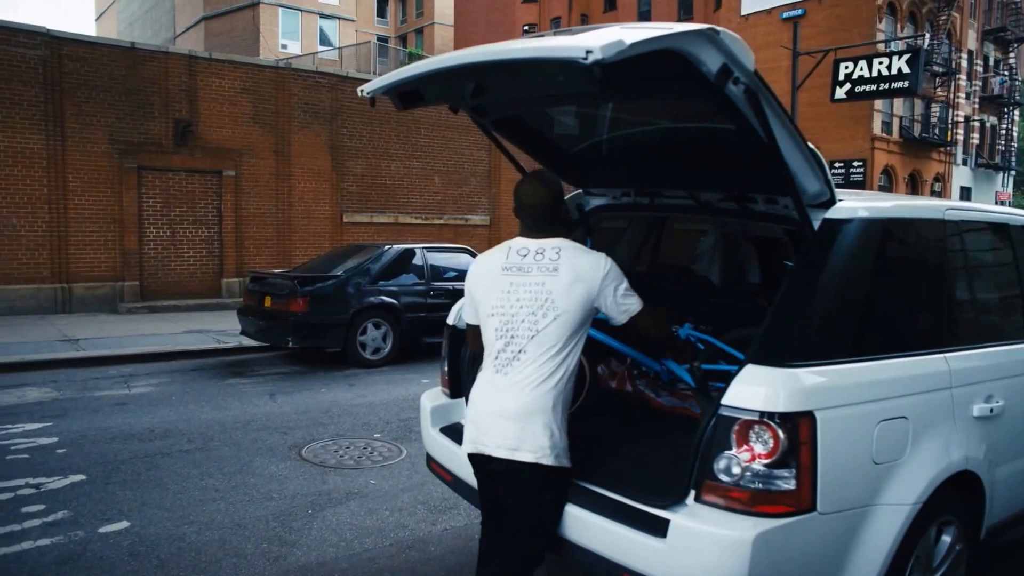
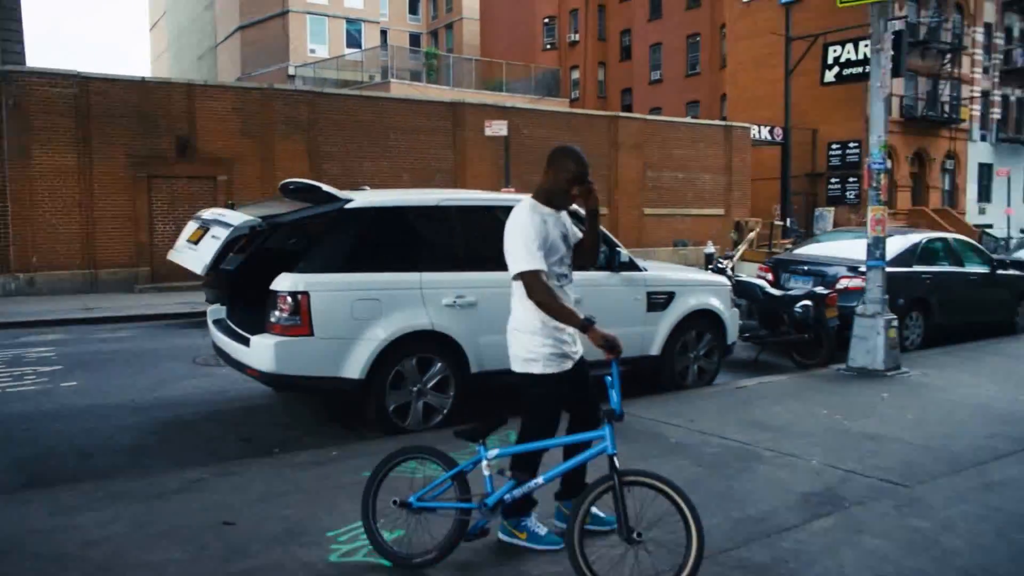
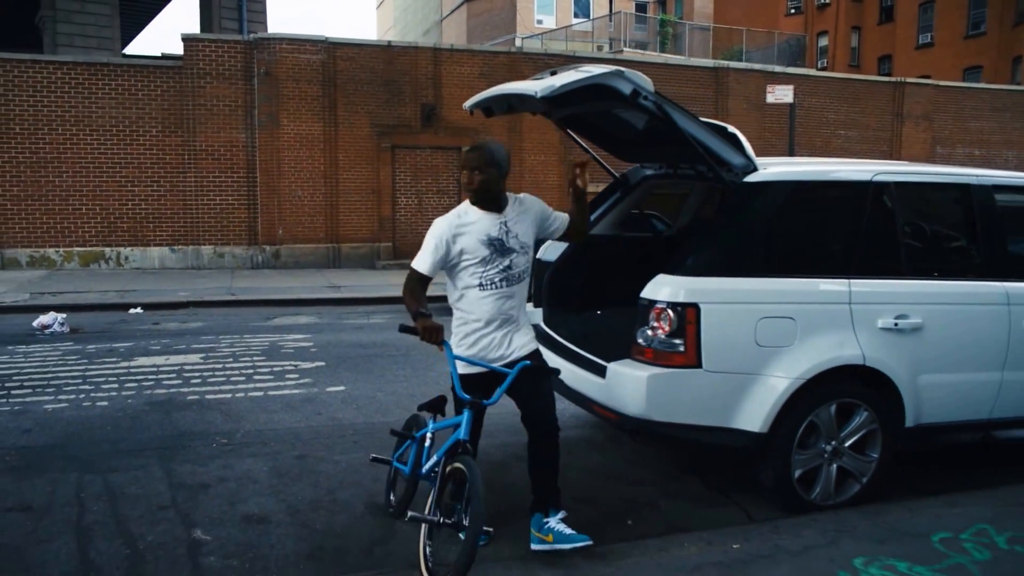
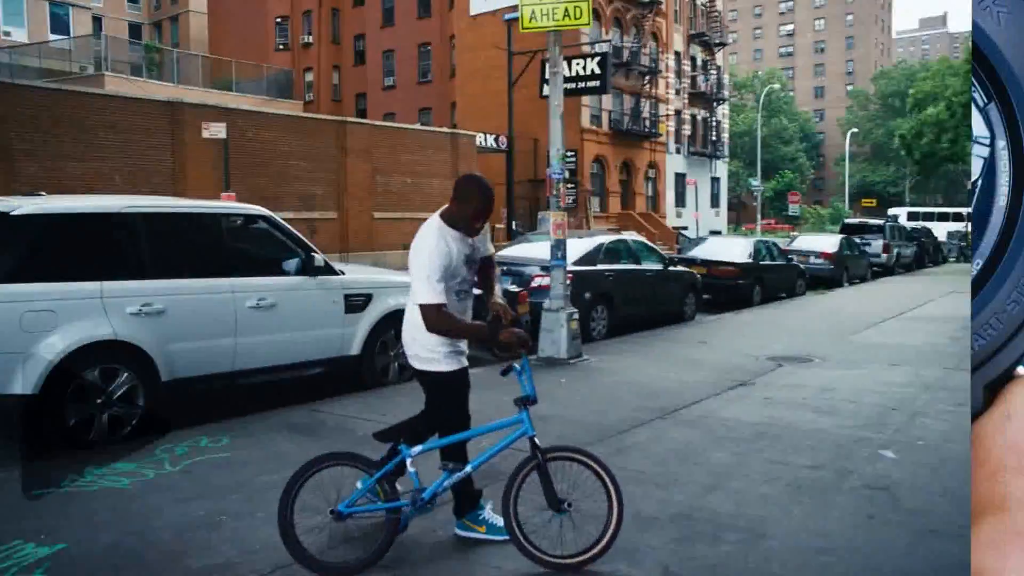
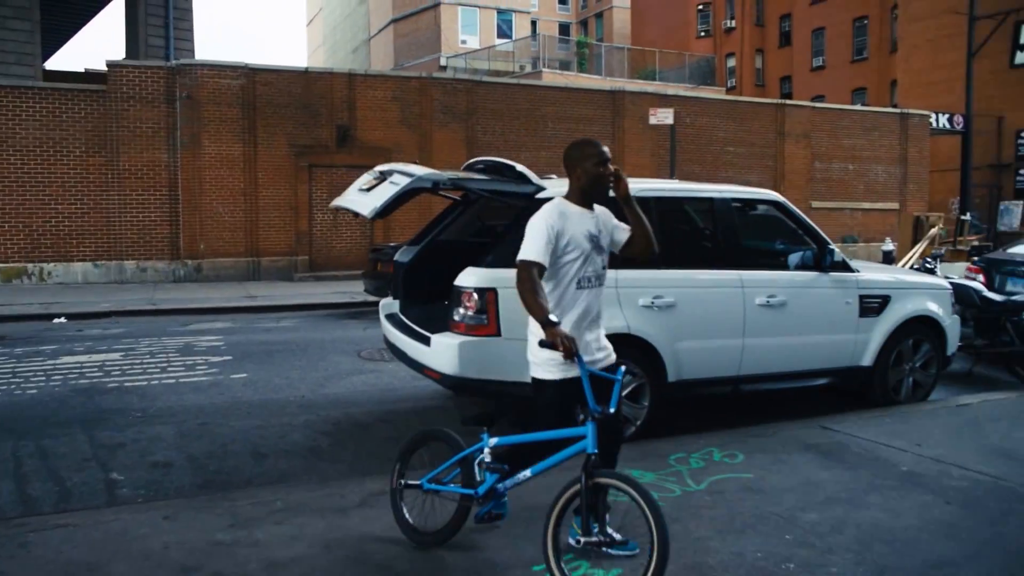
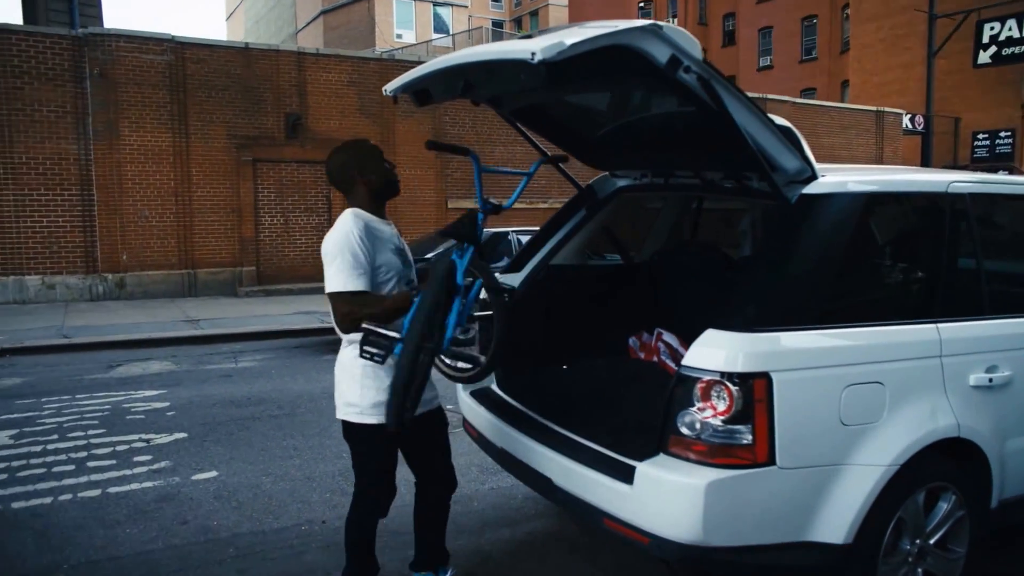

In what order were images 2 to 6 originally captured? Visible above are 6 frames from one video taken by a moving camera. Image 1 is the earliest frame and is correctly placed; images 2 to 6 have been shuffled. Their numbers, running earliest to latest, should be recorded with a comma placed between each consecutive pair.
6, 3, 5, 2, 4
